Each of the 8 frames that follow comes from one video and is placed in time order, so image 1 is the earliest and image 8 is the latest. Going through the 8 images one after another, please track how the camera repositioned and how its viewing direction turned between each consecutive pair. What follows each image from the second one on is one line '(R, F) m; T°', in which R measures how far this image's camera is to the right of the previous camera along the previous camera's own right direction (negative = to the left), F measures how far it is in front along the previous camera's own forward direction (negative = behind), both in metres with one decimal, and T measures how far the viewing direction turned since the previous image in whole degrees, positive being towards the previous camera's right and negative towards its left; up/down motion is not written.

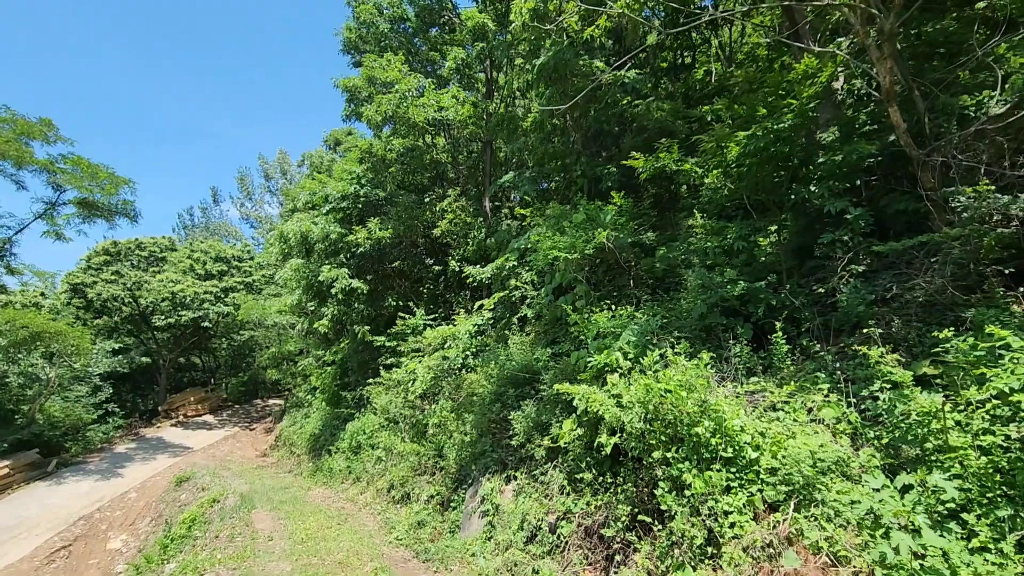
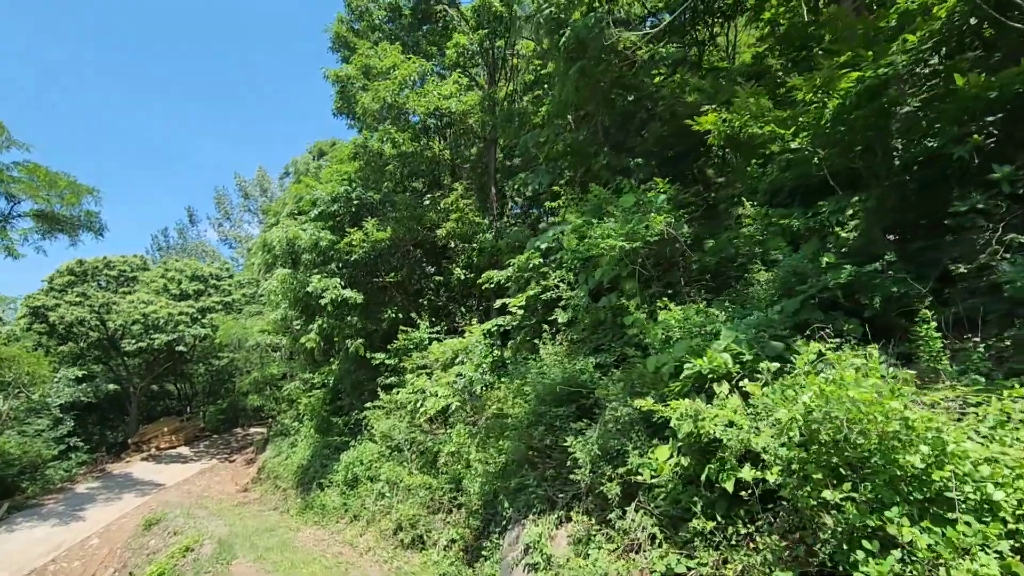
(-0.5, +0.9) m; +2°
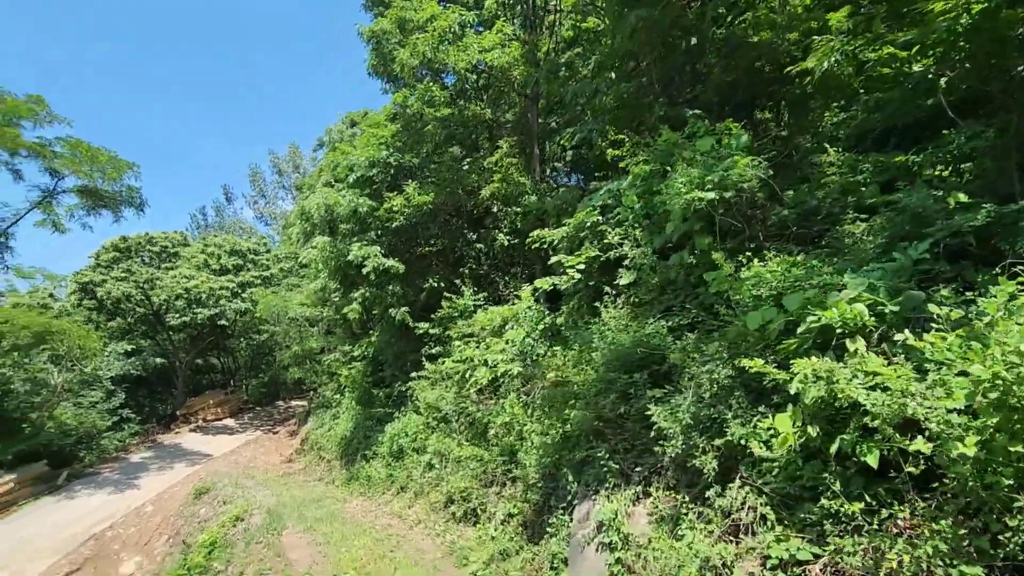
(-0.3, +0.4) m; -3°
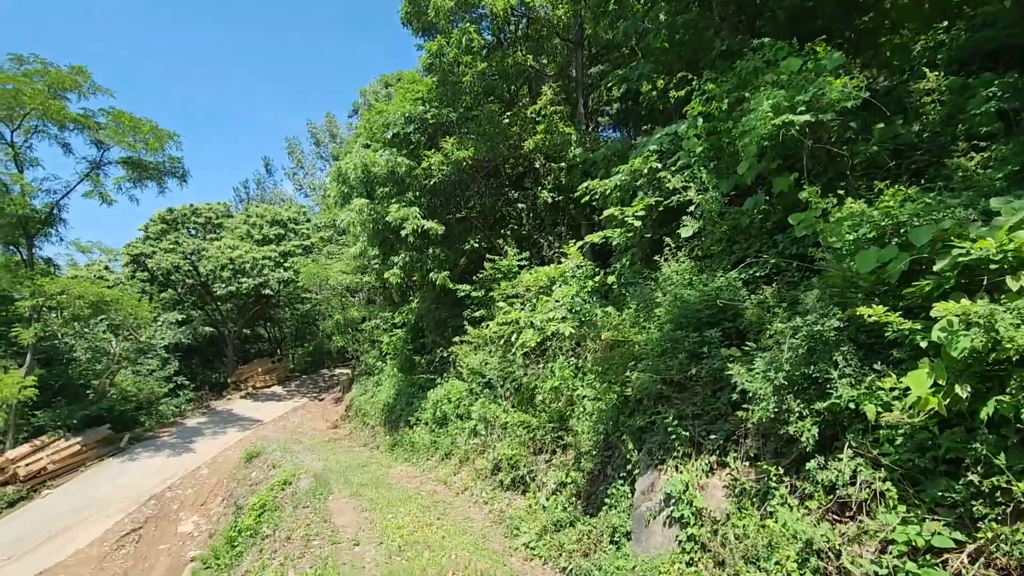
(-0.1, +0.4) m; -4°
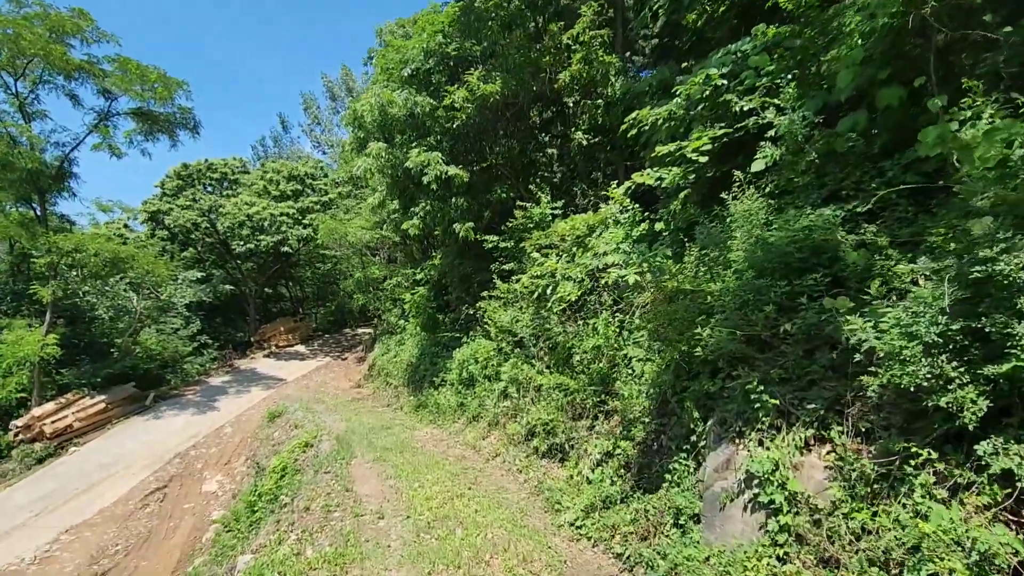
(-0.2, +0.6) m; -2°
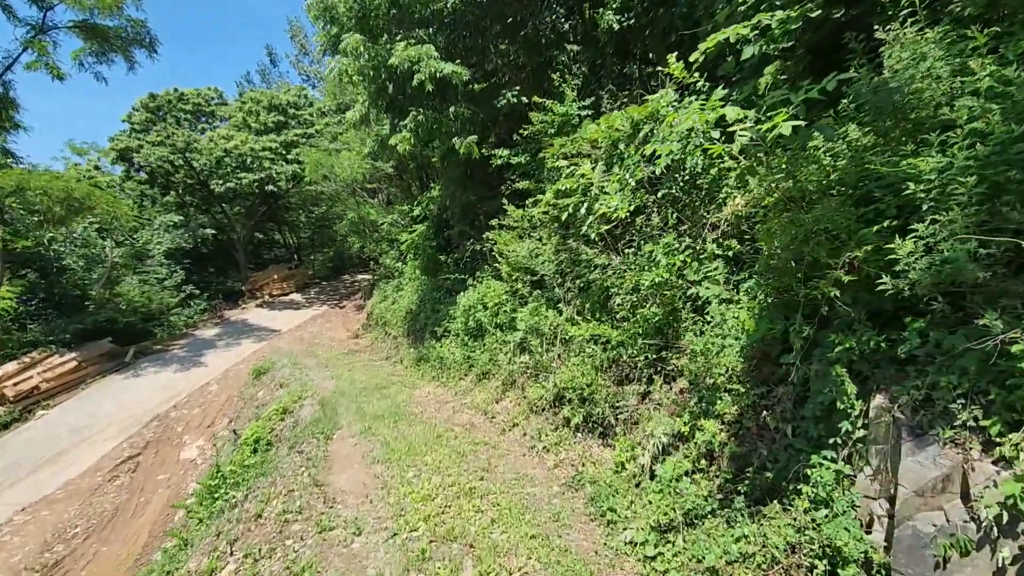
(-0.1, +1.3) m; -1°
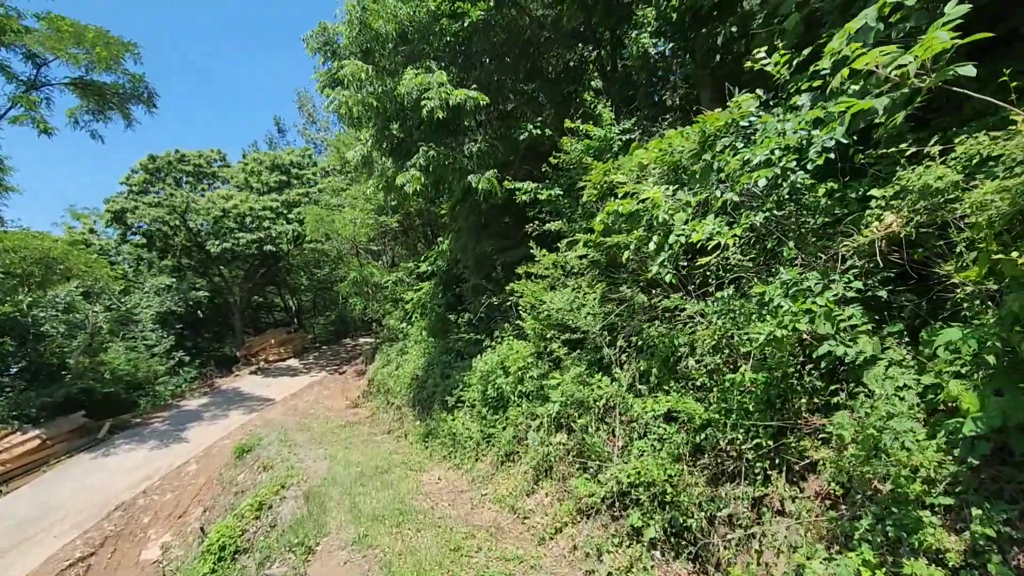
(-0.2, +0.9) m; 0°
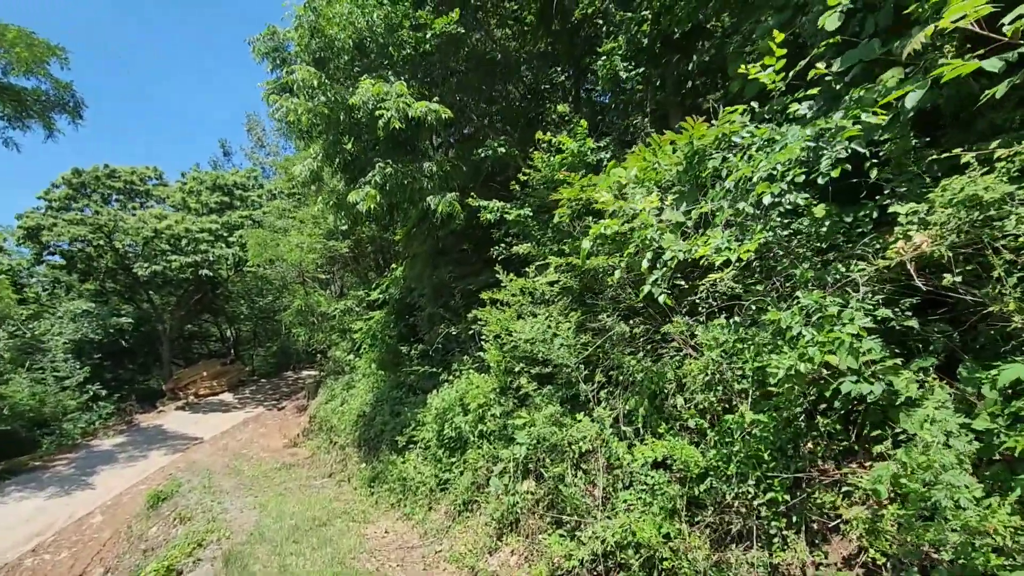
(-0.1, +0.4) m; +5°
